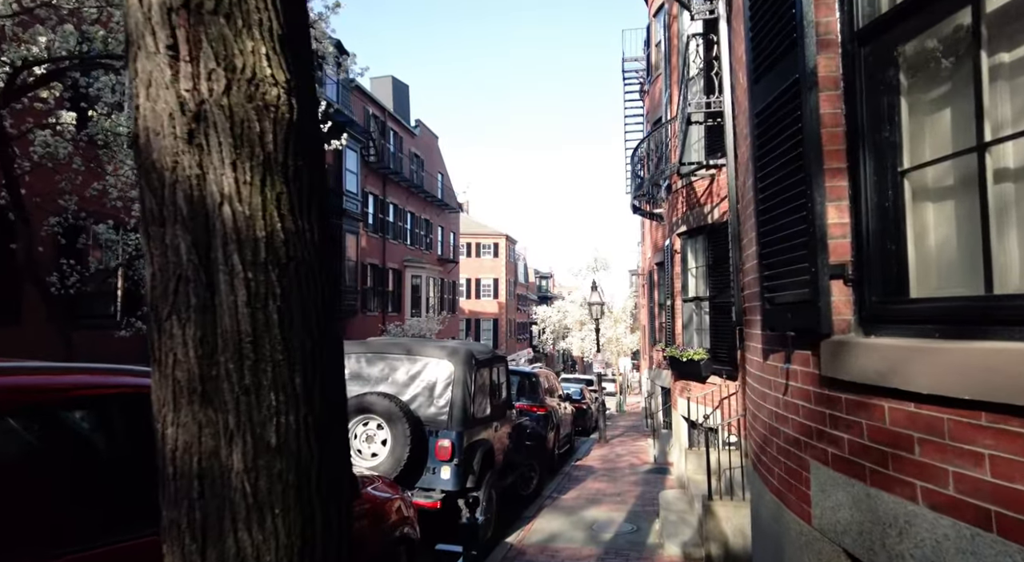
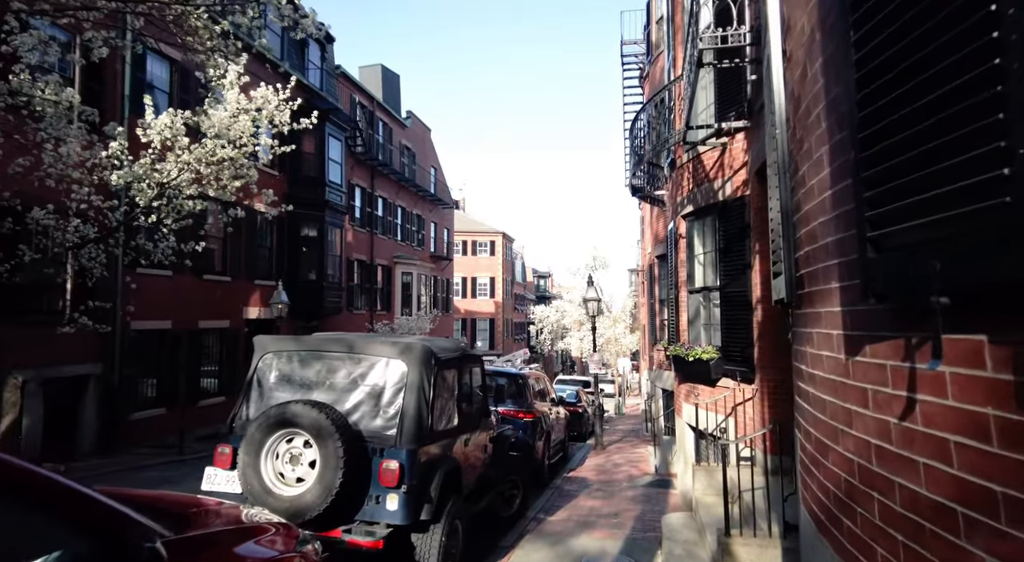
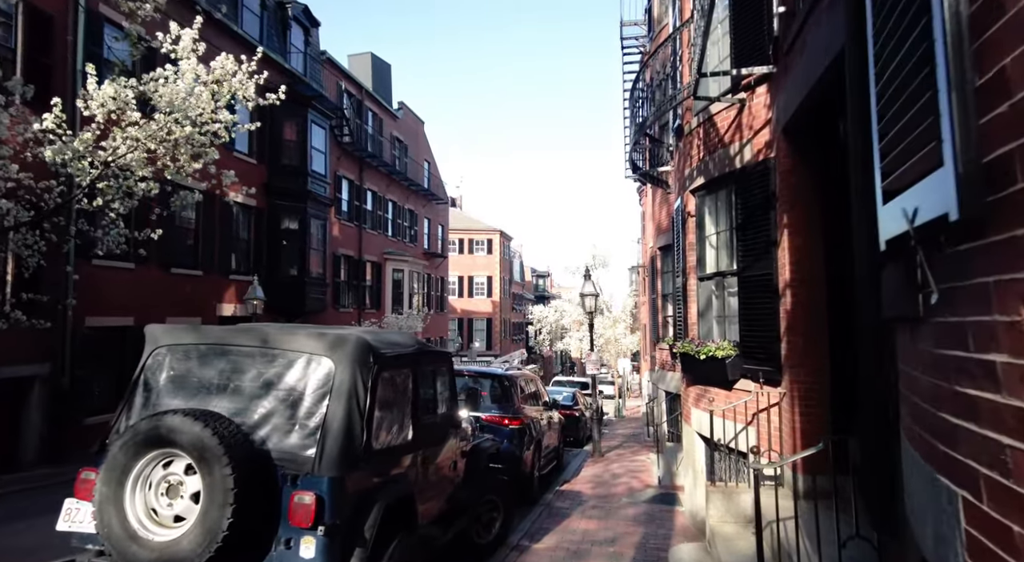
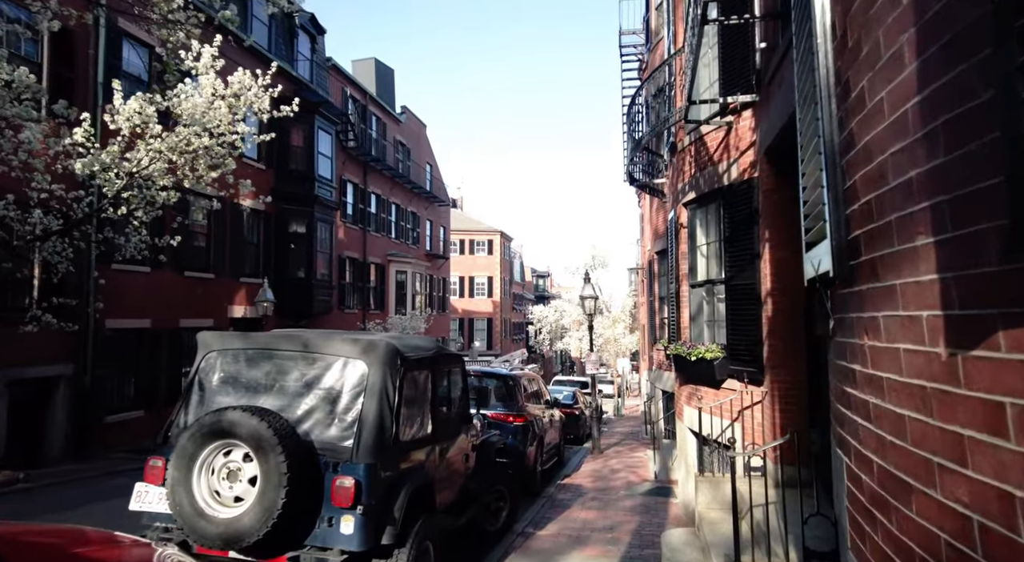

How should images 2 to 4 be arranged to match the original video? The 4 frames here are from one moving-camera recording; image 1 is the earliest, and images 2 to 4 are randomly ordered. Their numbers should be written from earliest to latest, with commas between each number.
2, 4, 3
